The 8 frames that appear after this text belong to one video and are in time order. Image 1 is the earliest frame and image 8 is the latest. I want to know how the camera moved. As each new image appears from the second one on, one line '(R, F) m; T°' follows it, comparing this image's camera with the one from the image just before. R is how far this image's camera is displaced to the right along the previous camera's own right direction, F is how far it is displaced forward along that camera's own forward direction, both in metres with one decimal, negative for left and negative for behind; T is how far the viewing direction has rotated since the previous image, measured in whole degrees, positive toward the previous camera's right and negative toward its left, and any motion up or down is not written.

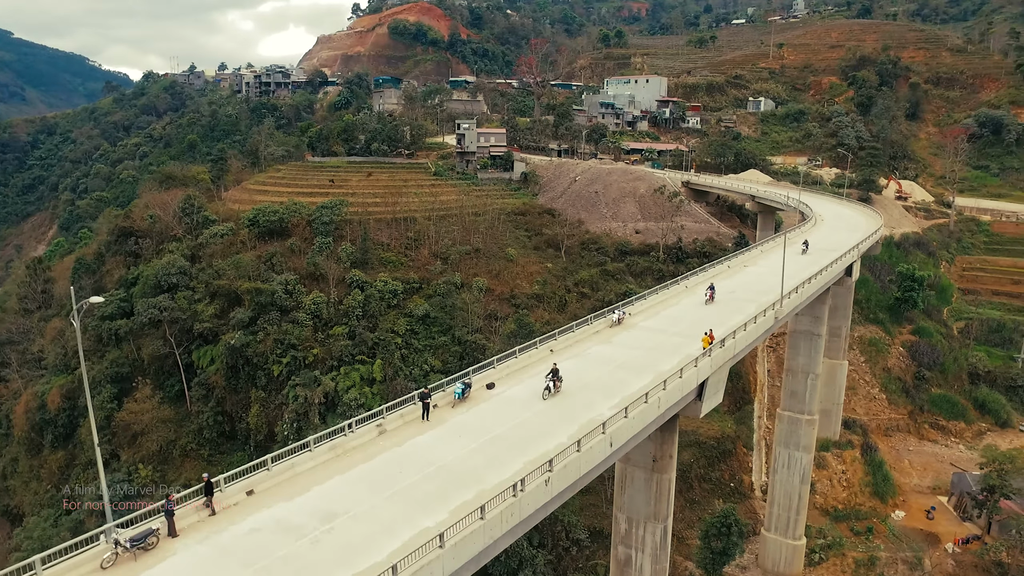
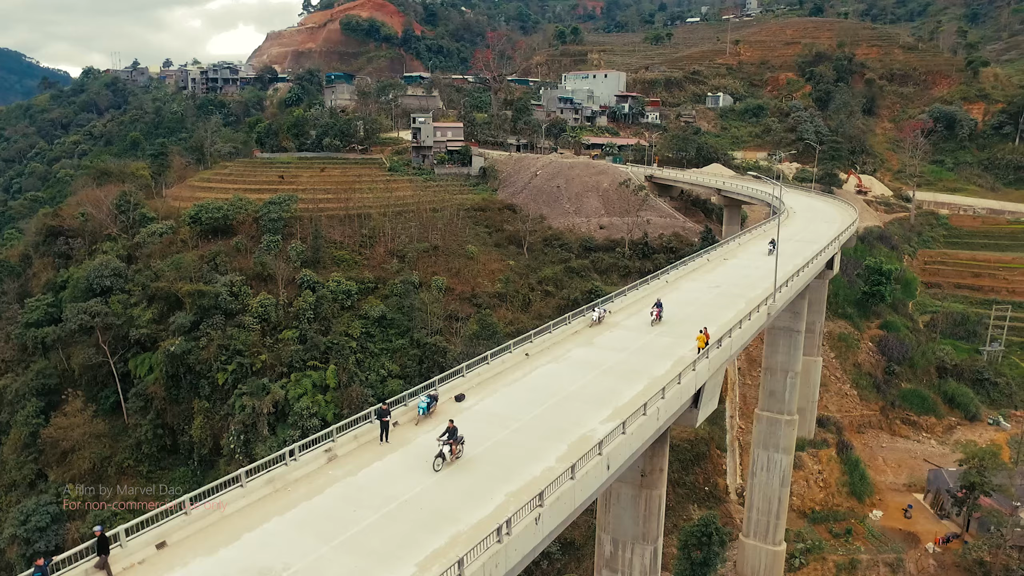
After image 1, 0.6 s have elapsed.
(-0.3, +2.0) m; +4°
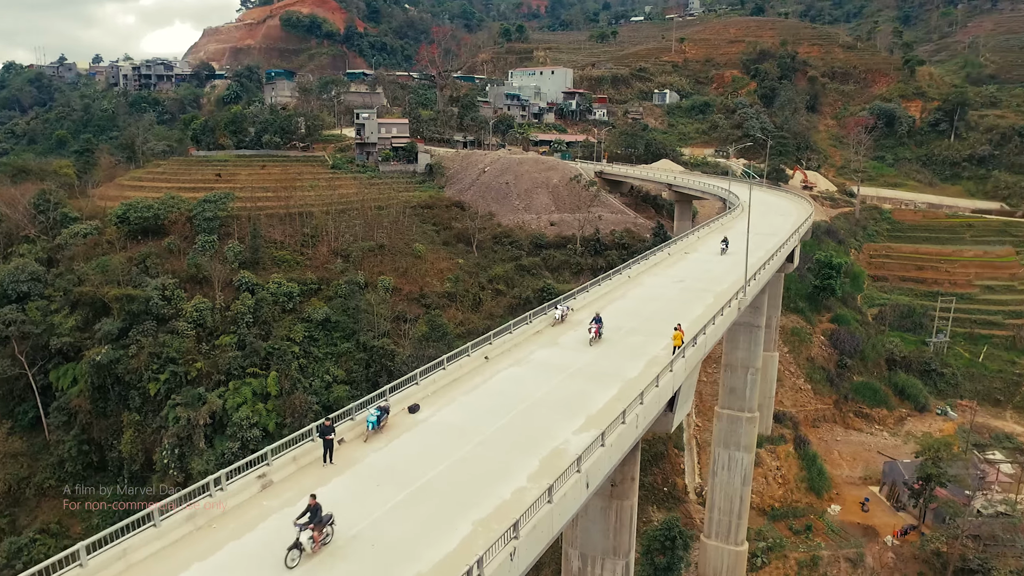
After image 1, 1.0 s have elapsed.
(-0.2, +1.4) m; +4°
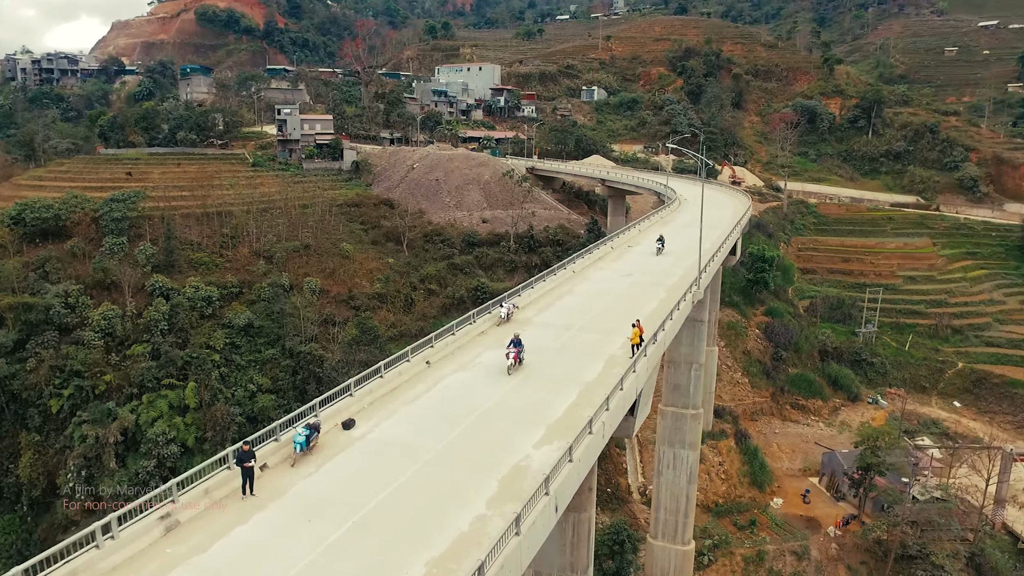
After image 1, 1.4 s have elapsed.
(-0.2, +1.4) m; +6°
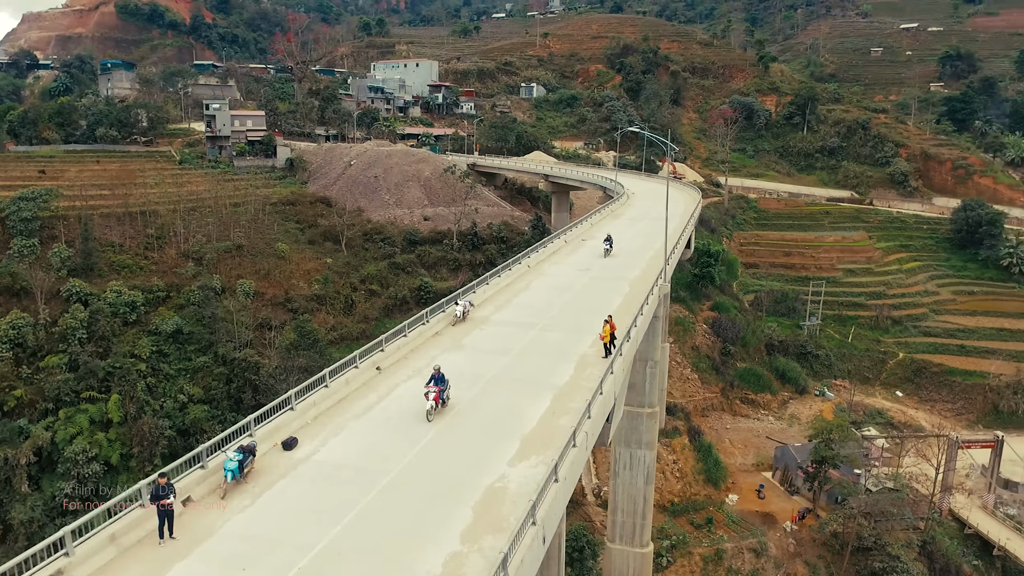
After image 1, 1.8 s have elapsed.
(-0.3, +1.2) m; +5°
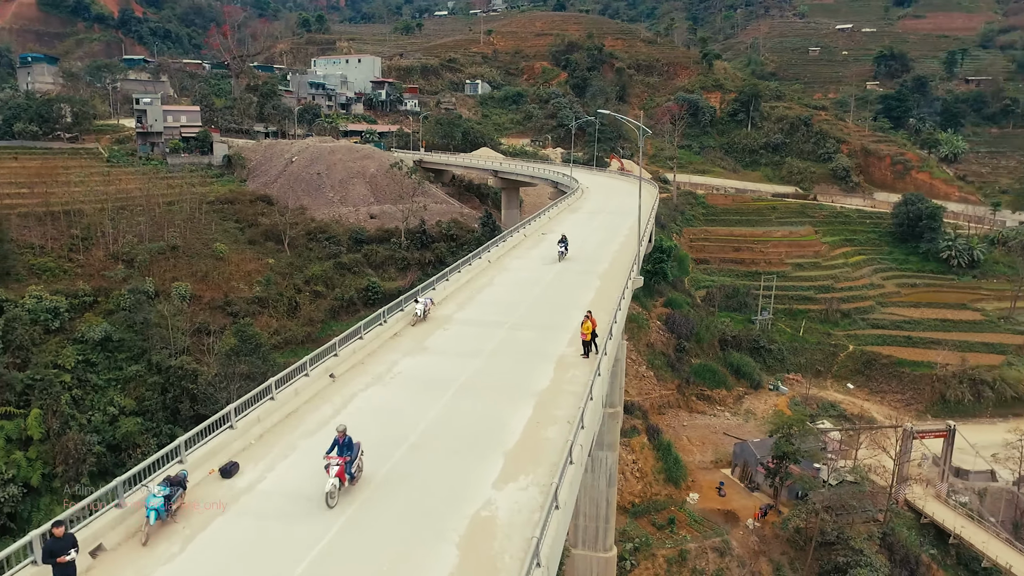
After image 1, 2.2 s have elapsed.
(-0.3, +1.1) m; +5°
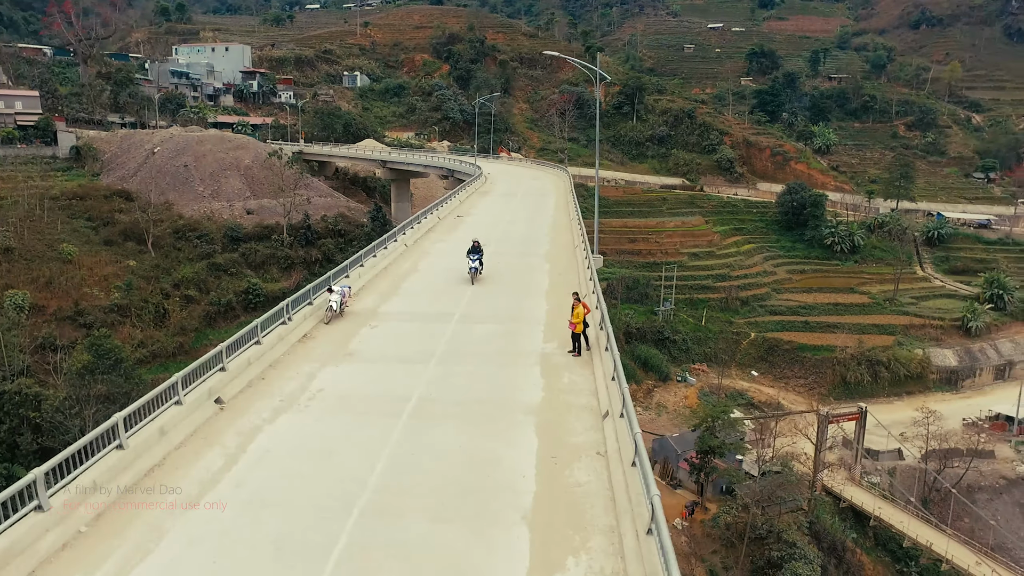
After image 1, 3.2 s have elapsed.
(-0.8, +2.4) m; +10°
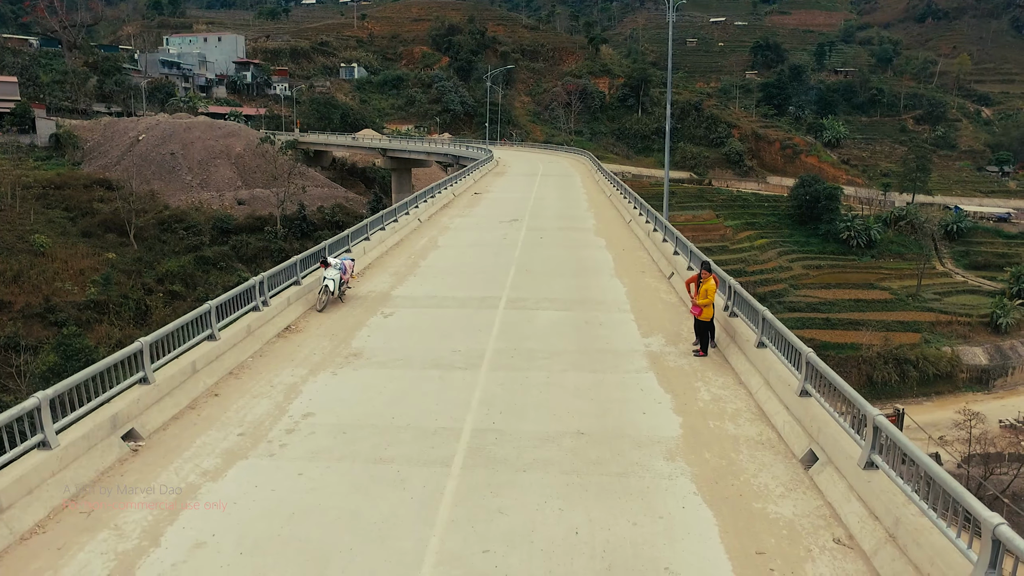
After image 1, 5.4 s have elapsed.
(-0.5, +1.8) m; 0°
